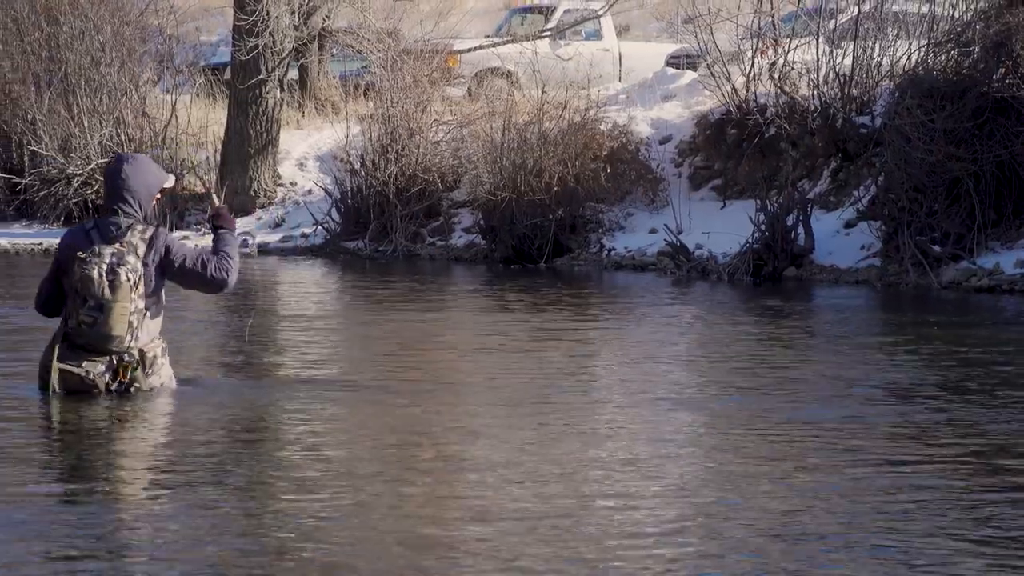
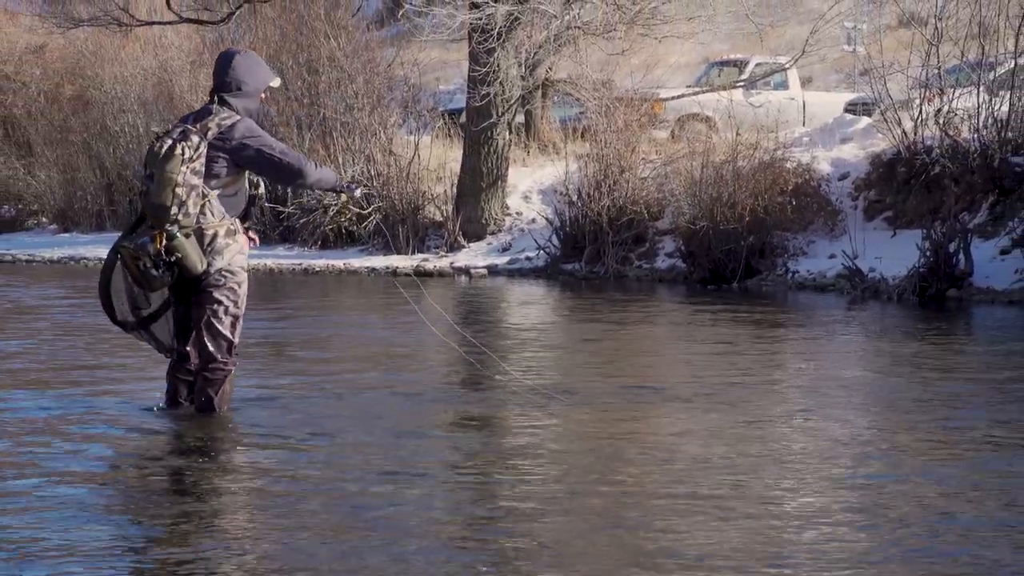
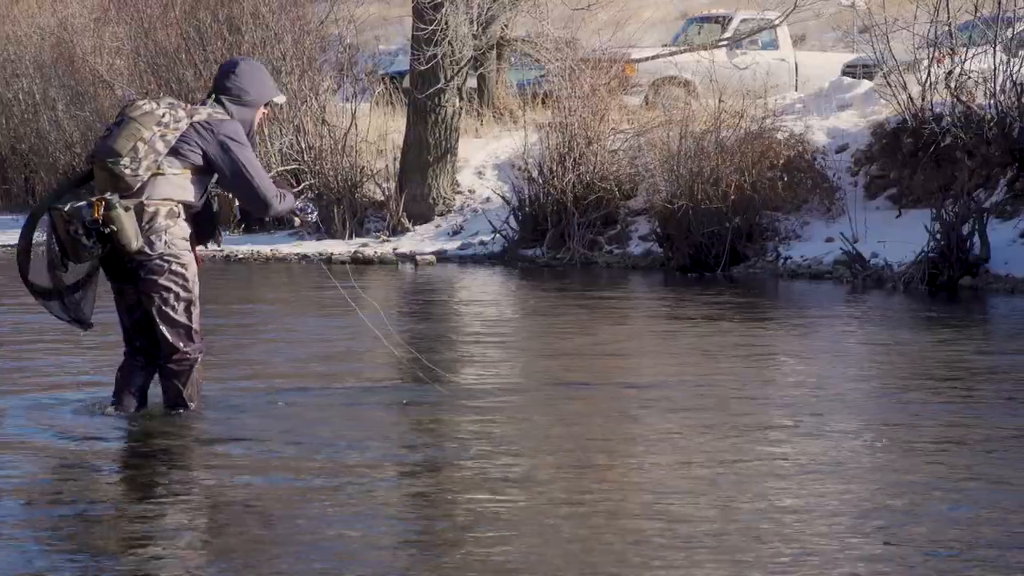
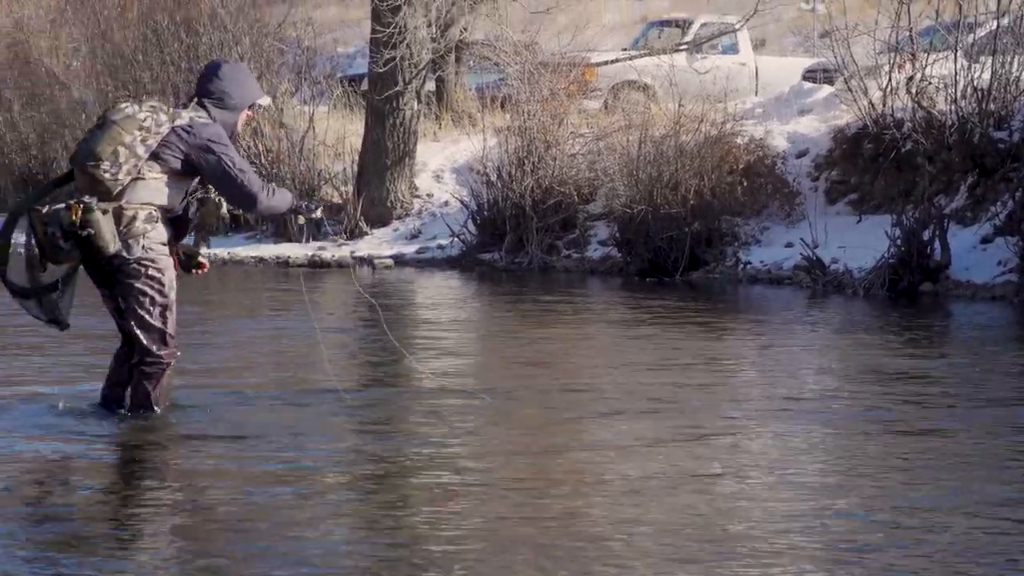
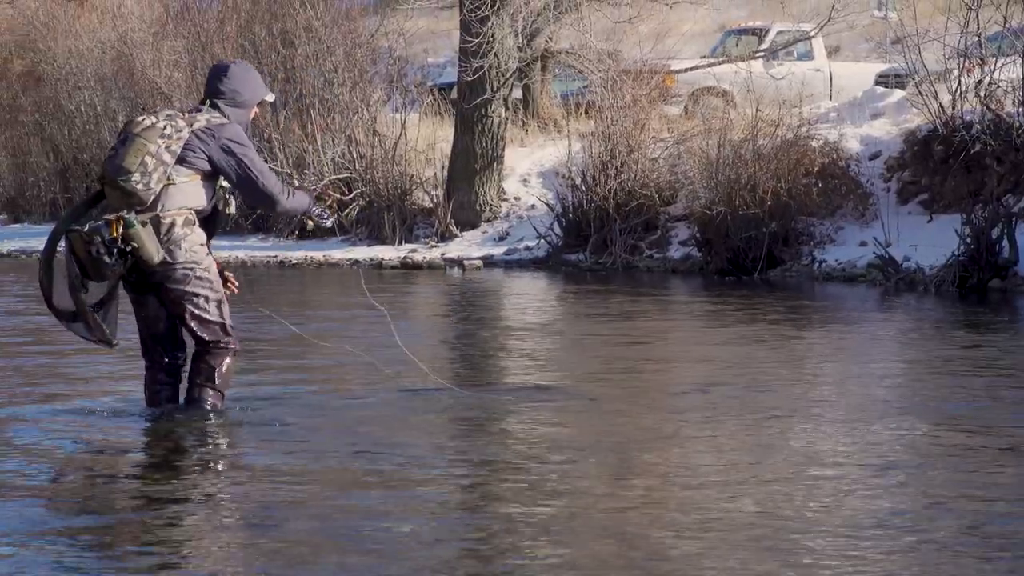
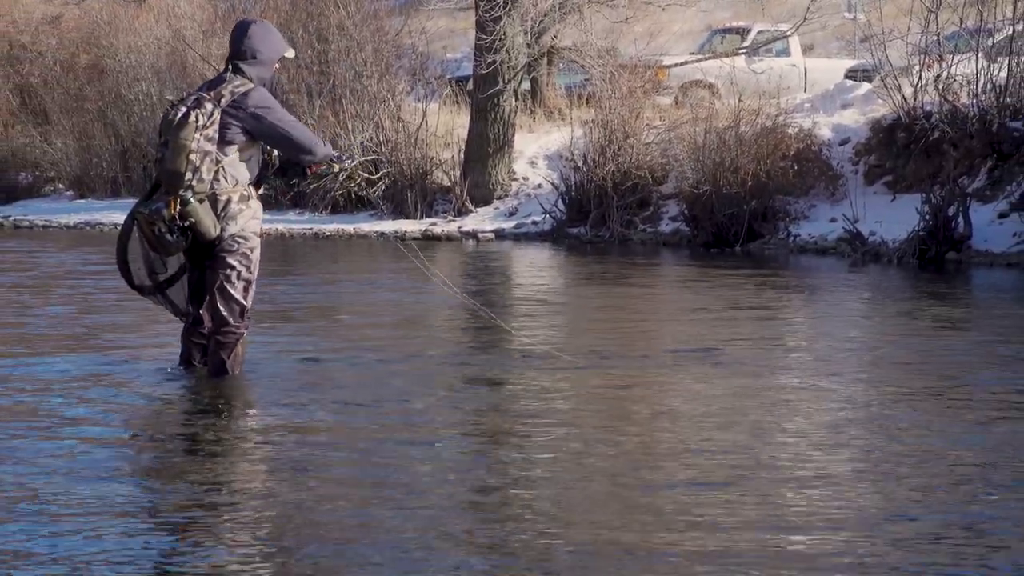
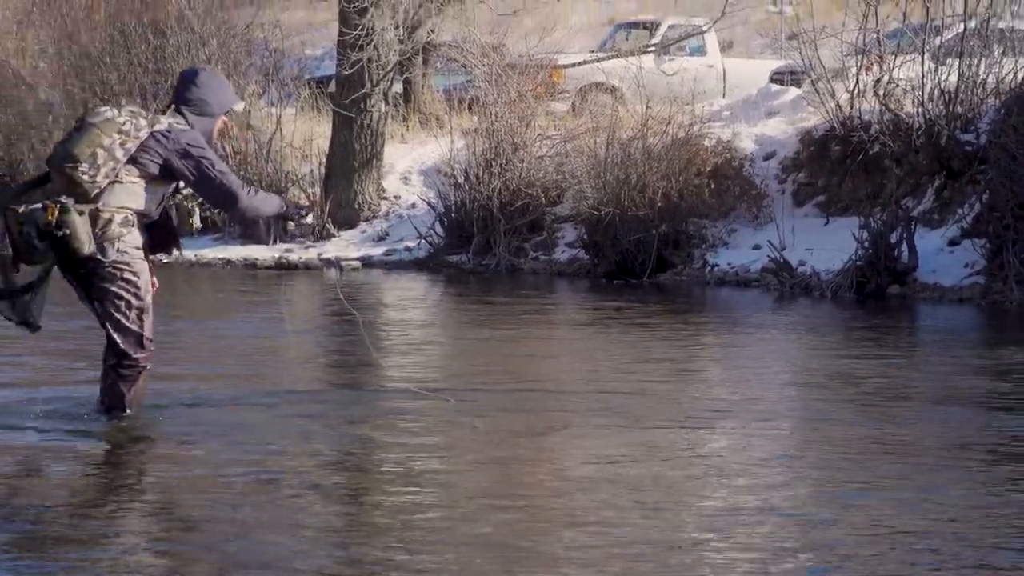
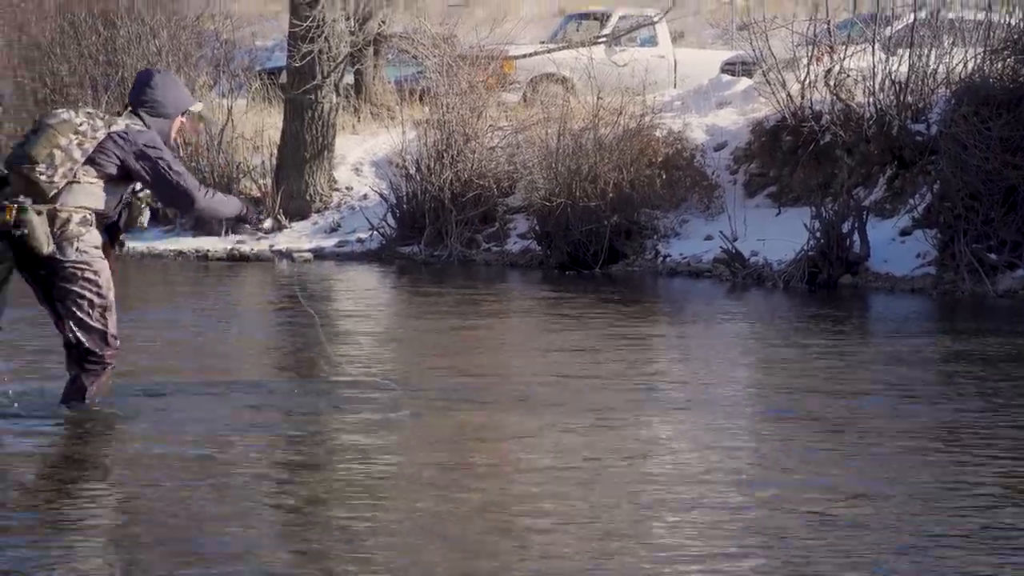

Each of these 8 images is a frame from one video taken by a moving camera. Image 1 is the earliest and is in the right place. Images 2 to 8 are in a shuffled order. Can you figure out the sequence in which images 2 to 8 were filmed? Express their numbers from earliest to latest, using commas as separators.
8, 7, 4, 3, 5, 2, 6
